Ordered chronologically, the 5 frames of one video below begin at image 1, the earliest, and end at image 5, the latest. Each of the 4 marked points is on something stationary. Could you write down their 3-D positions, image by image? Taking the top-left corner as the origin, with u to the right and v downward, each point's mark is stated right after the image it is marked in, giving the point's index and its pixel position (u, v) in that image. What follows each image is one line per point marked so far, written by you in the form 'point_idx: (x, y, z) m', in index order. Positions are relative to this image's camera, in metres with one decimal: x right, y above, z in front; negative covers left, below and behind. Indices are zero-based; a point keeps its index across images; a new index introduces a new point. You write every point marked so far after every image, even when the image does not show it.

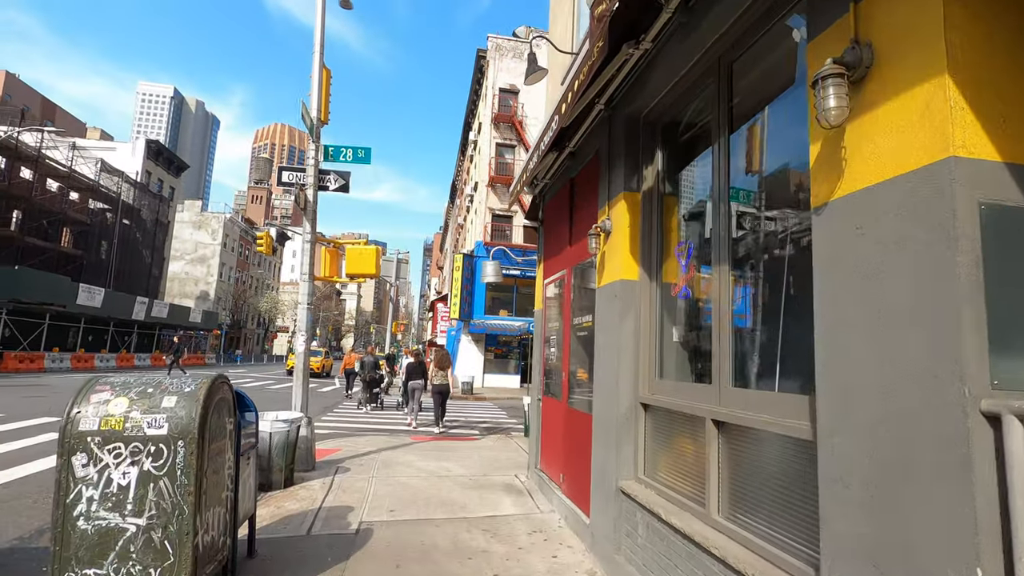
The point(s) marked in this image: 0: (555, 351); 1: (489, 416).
0: (+0.5, -0.8, +6.4) m
1: (-0.8, -4.0, +17.1) m
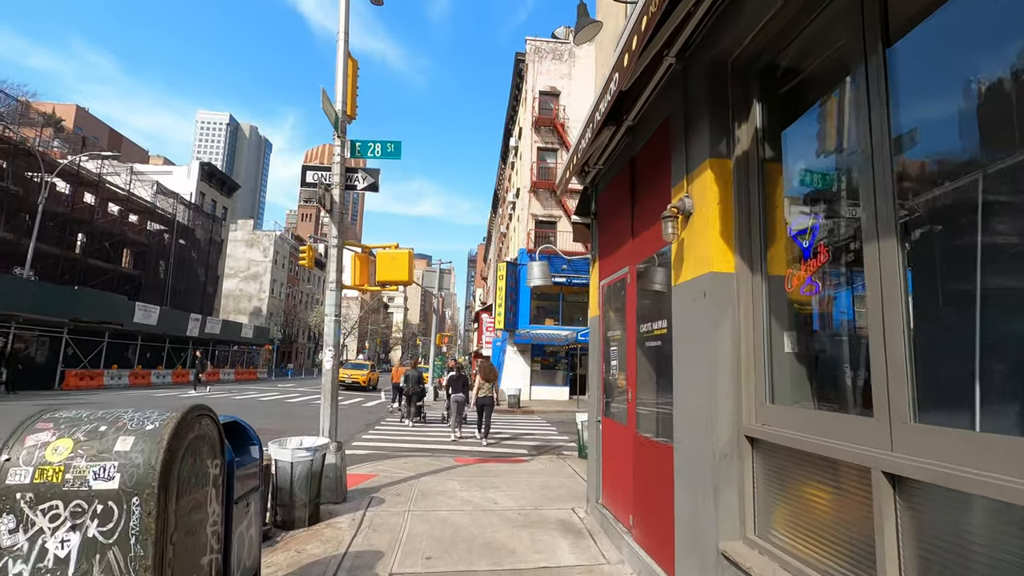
0: (+1.1, -0.8, +5.4) m
1: (+0.7, -4.2, +16.1) m
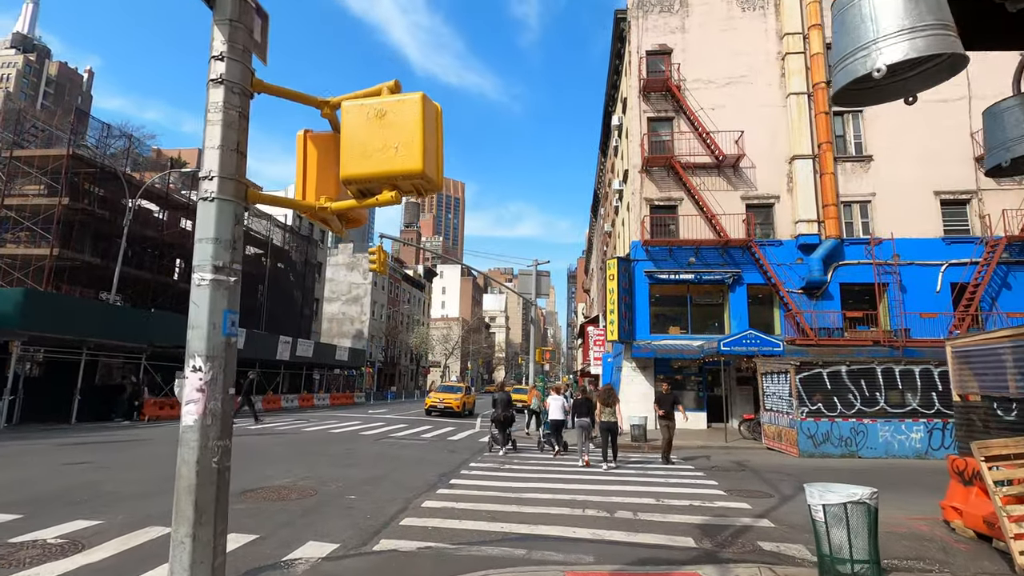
0: (+1.7, -0.2, +0.5) m
1: (+3.5, -4.0, +11.0) m
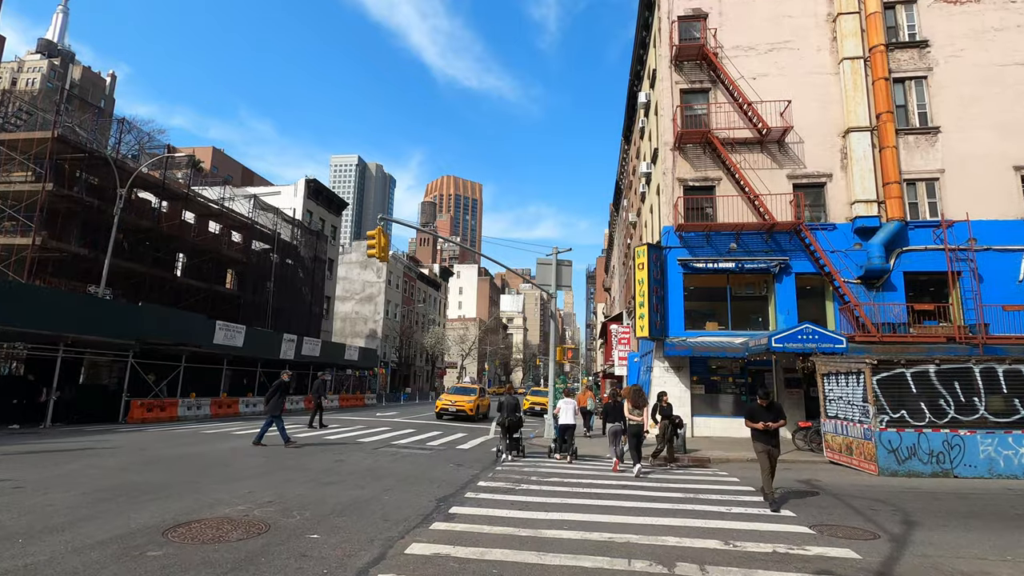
0: (+1.6, +0.2, -1.7) m
1: (+3.8, -3.6, +8.7) m
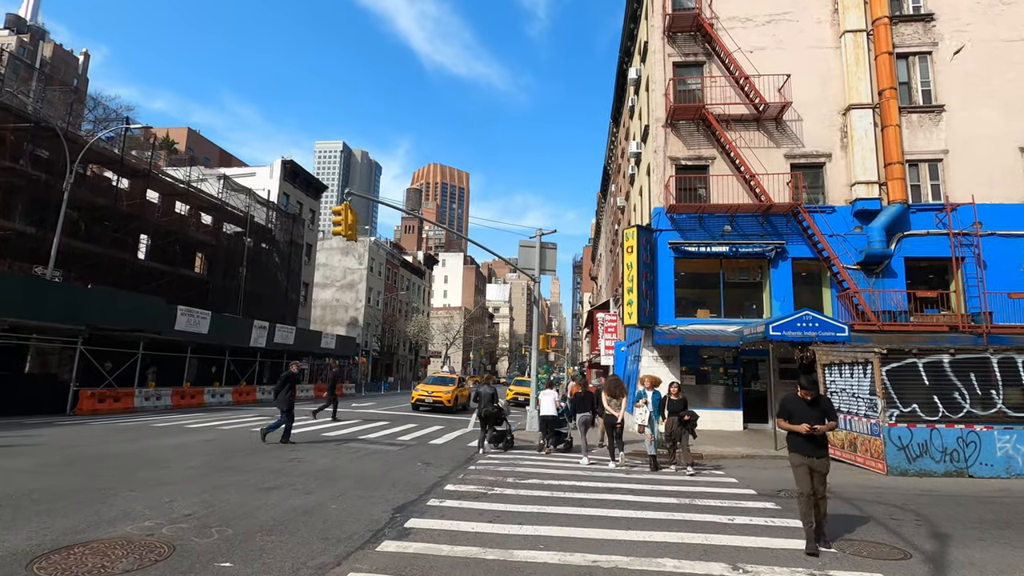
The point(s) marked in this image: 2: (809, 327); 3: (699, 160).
0: (+1.5, +0.4, -2.9) m
1: (+3.4, -3.3, +7.7) m
2: (+7.8, -1.0, +14.1) m
3: (+6.6, +4.4, +18.7) m
